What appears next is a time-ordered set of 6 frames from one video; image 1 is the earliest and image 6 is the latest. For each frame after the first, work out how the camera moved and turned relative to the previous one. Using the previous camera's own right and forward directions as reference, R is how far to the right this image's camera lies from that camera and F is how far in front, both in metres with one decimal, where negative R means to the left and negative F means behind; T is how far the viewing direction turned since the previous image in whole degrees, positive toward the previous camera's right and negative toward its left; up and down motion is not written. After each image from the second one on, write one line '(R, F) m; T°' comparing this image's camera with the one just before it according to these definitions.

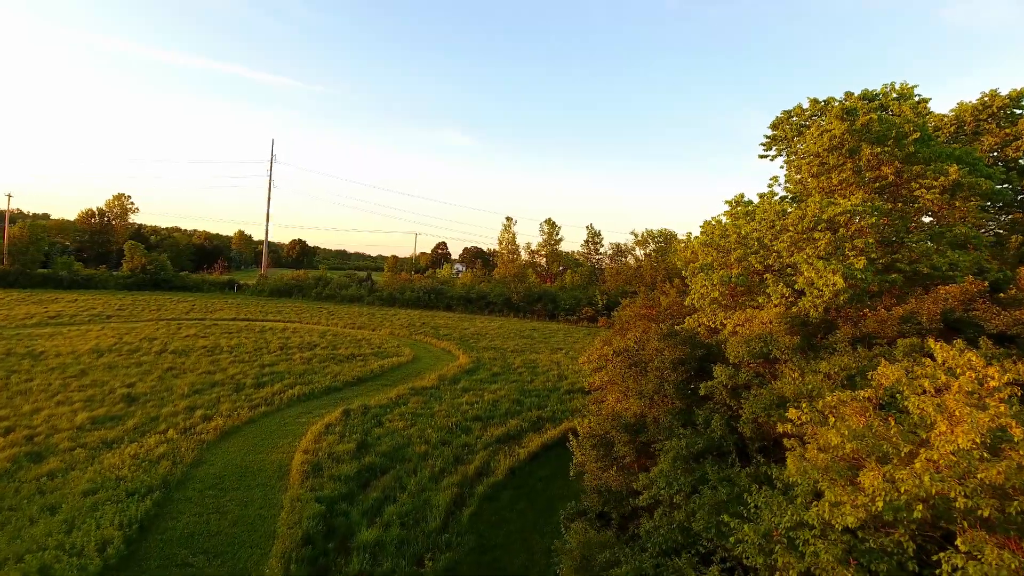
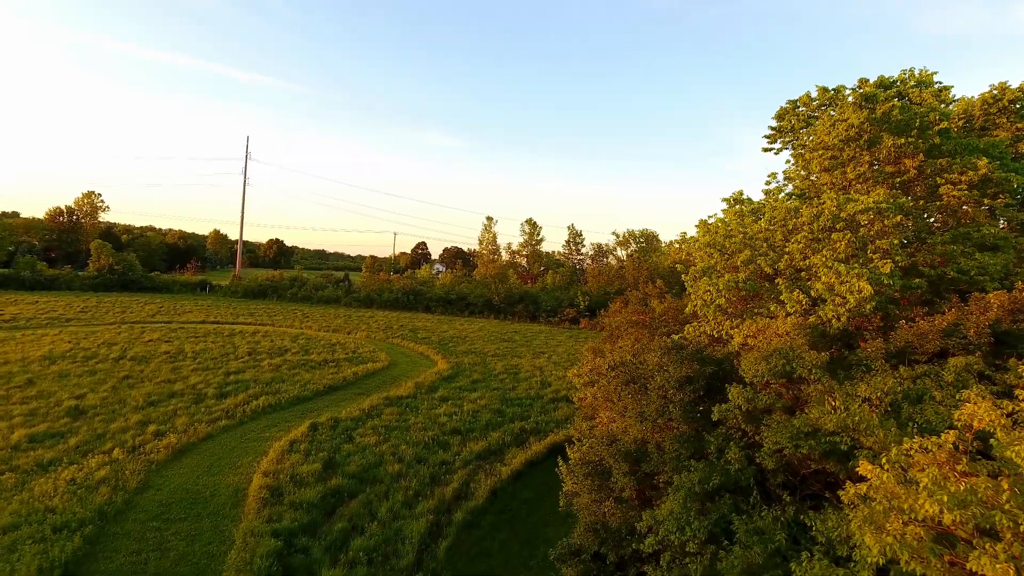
(0.0, +0.9) m; +2°
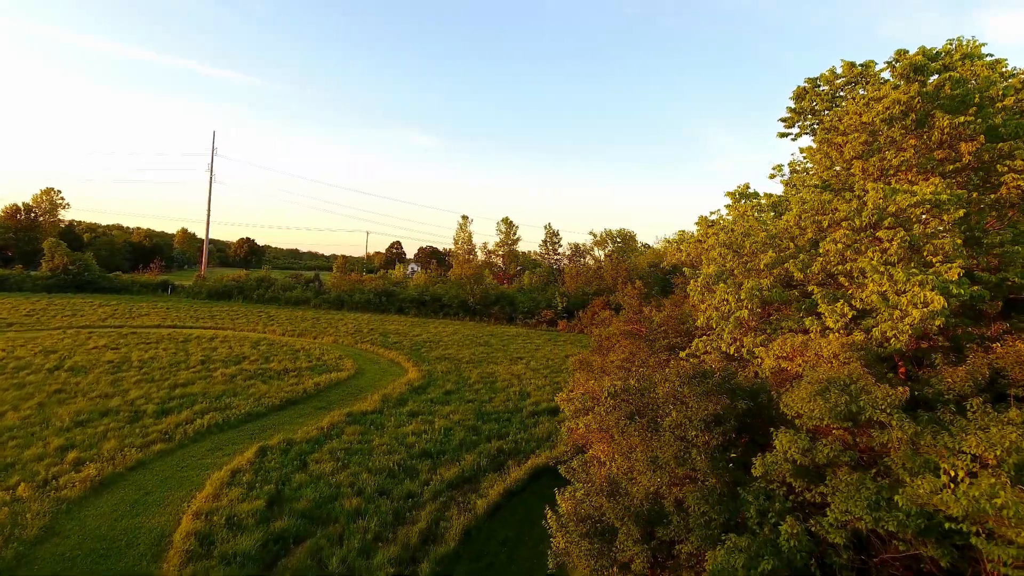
(0.0, +1.3) m; +2°
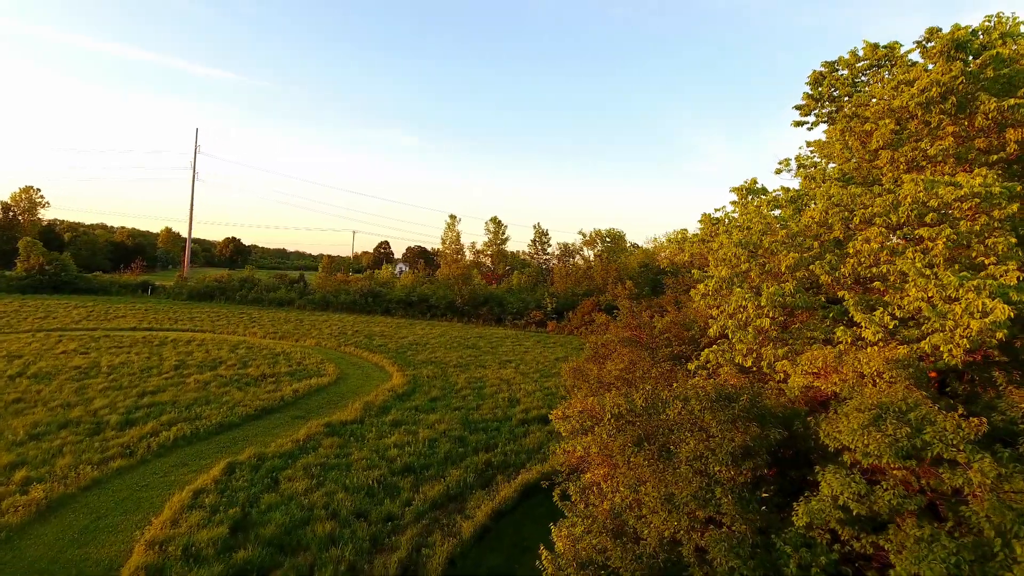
(0.0, +0.7) m; +1°
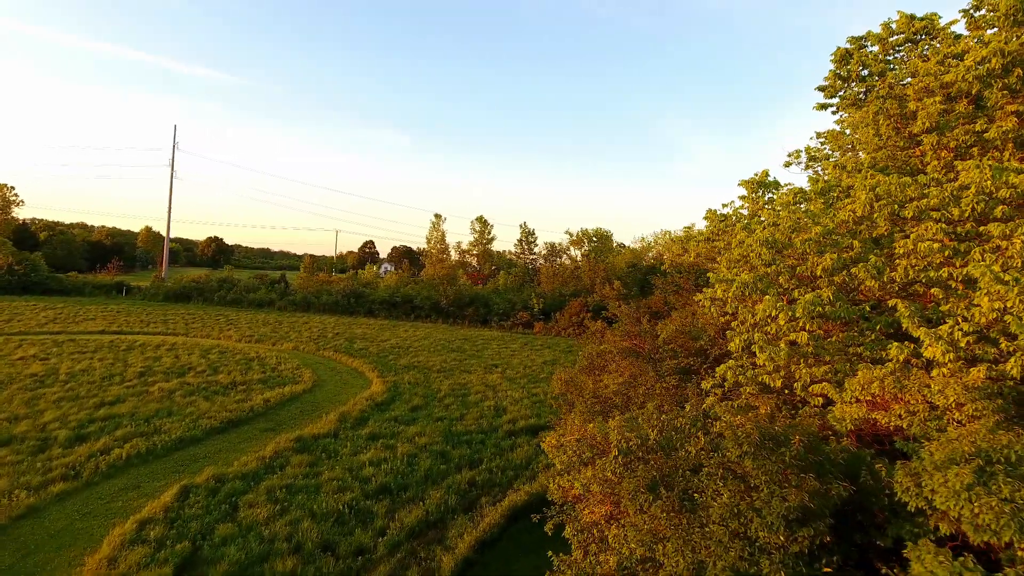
(0.0, +0.9) m; +1°
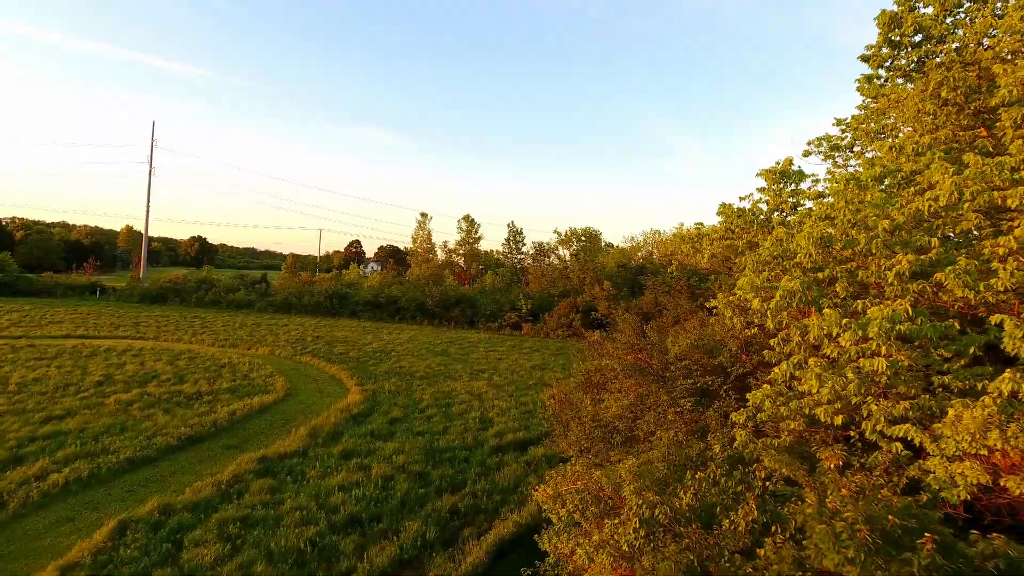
(0.0, +1.0) m; +1°
